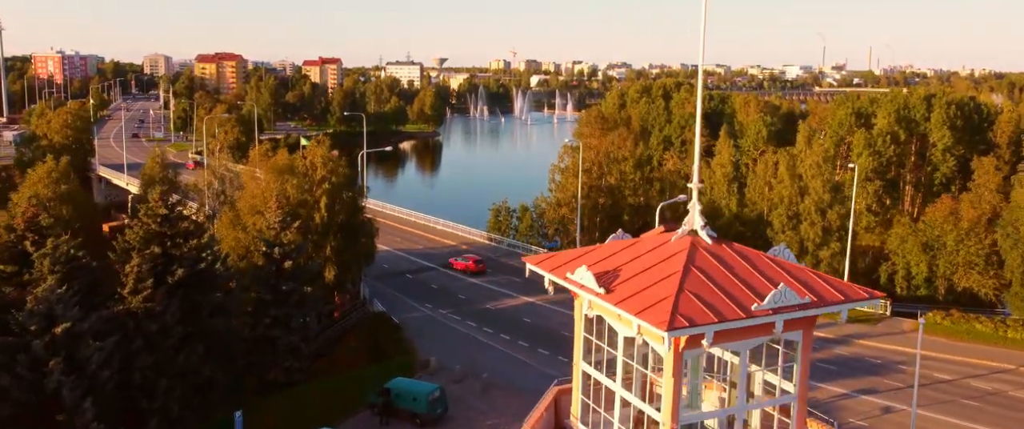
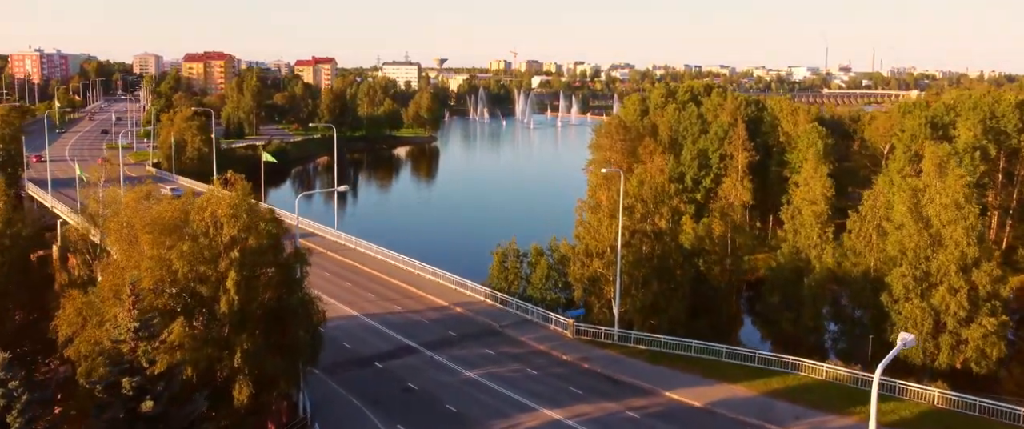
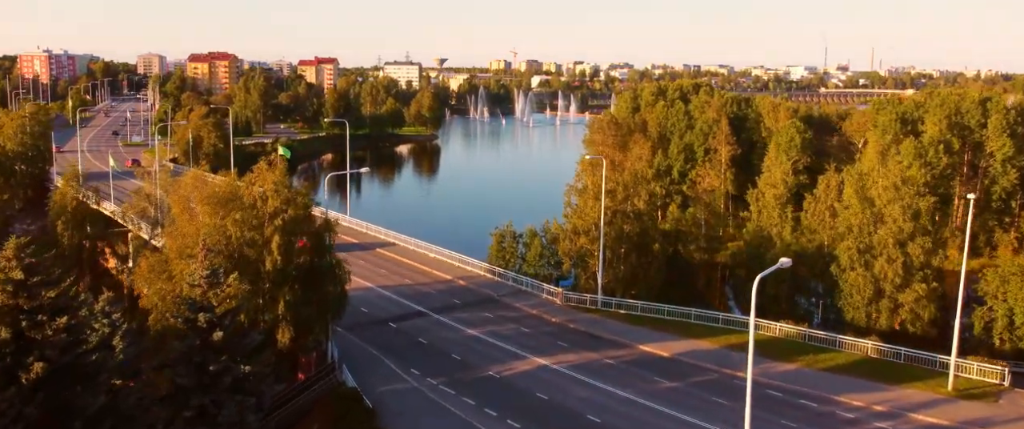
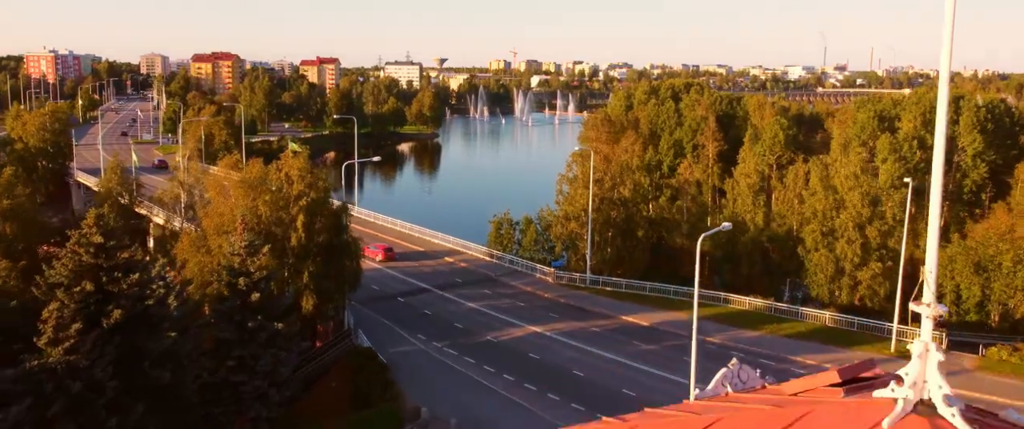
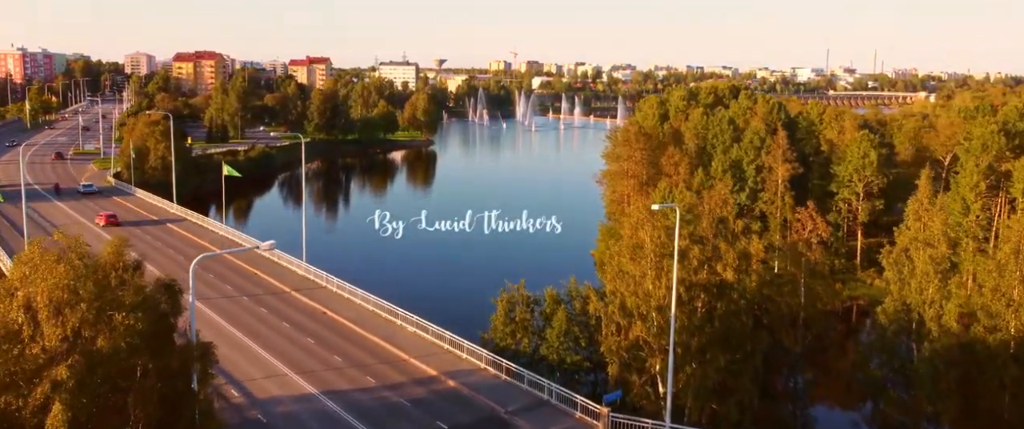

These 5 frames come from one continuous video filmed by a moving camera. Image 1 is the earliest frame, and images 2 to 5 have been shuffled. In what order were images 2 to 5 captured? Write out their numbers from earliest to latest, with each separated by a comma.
4, 3, 2, 5
